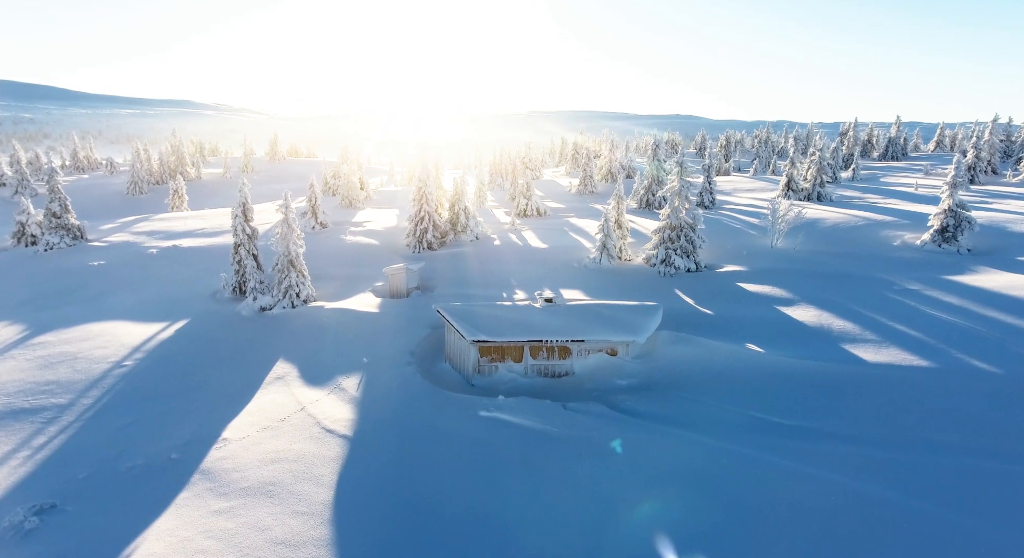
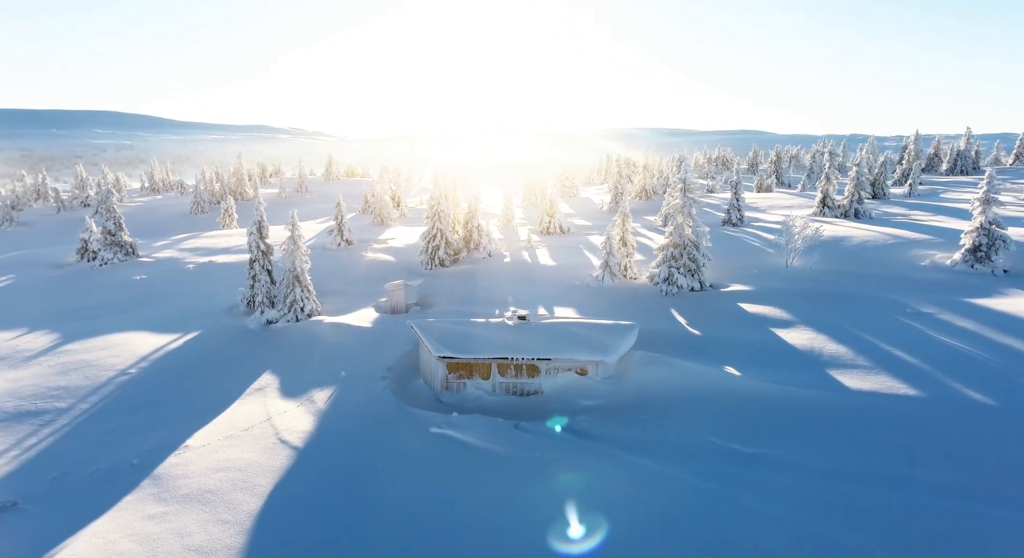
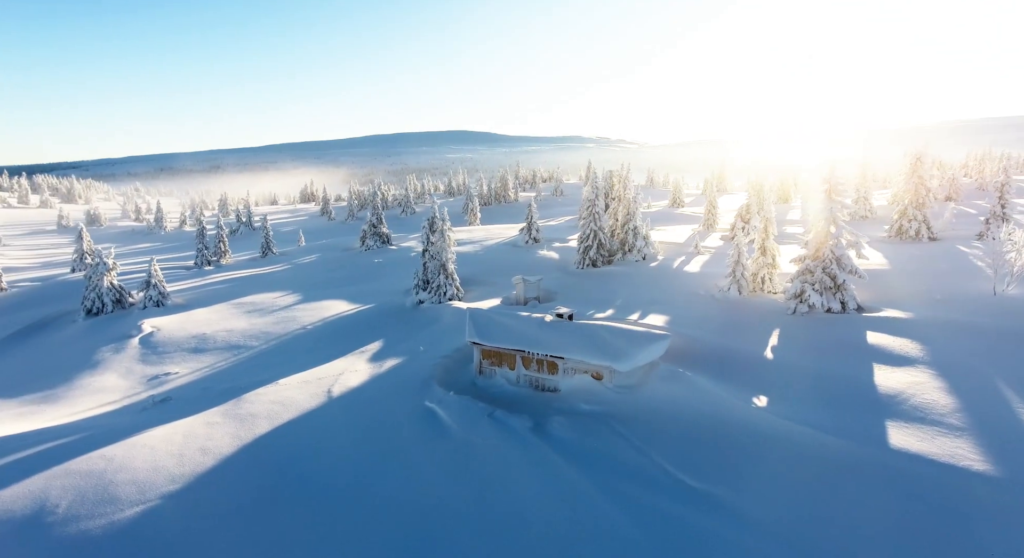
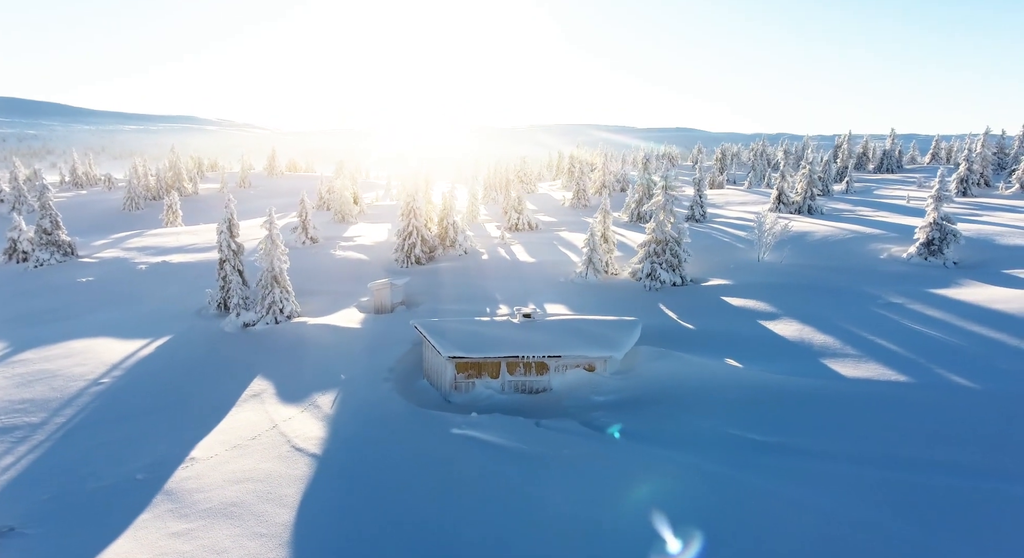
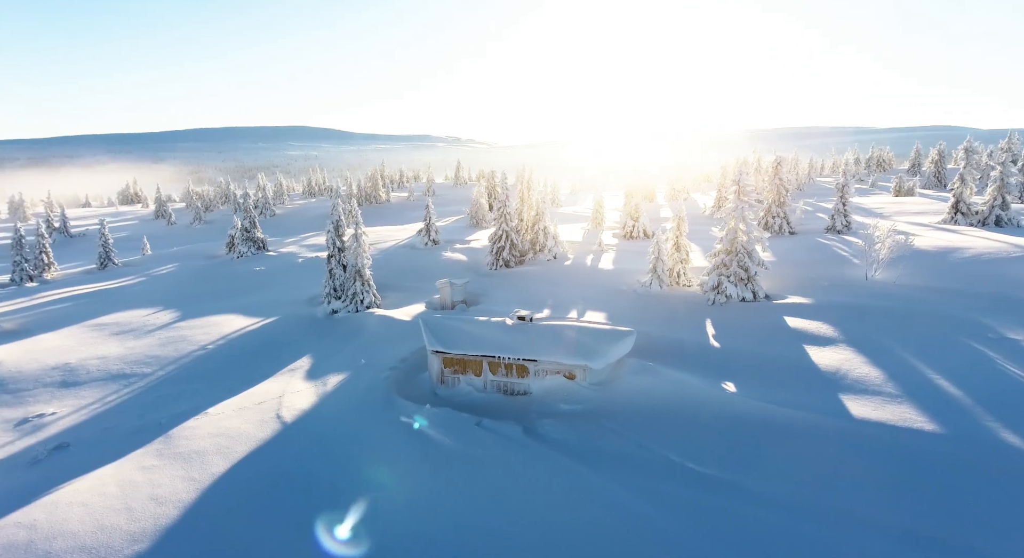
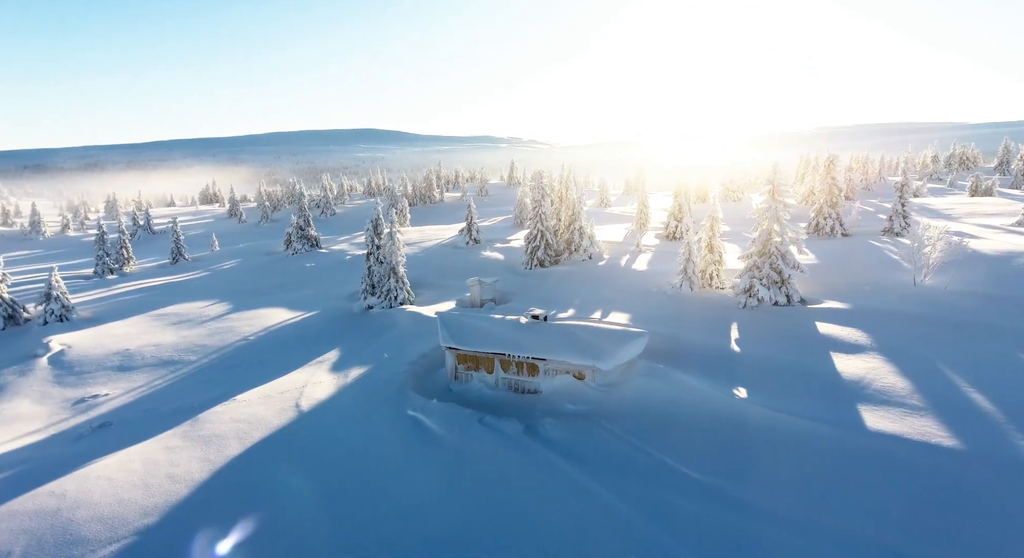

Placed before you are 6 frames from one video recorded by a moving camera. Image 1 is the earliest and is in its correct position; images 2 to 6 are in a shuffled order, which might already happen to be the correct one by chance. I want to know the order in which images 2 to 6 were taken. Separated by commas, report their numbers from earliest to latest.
4, 2, 5, 6, 3
